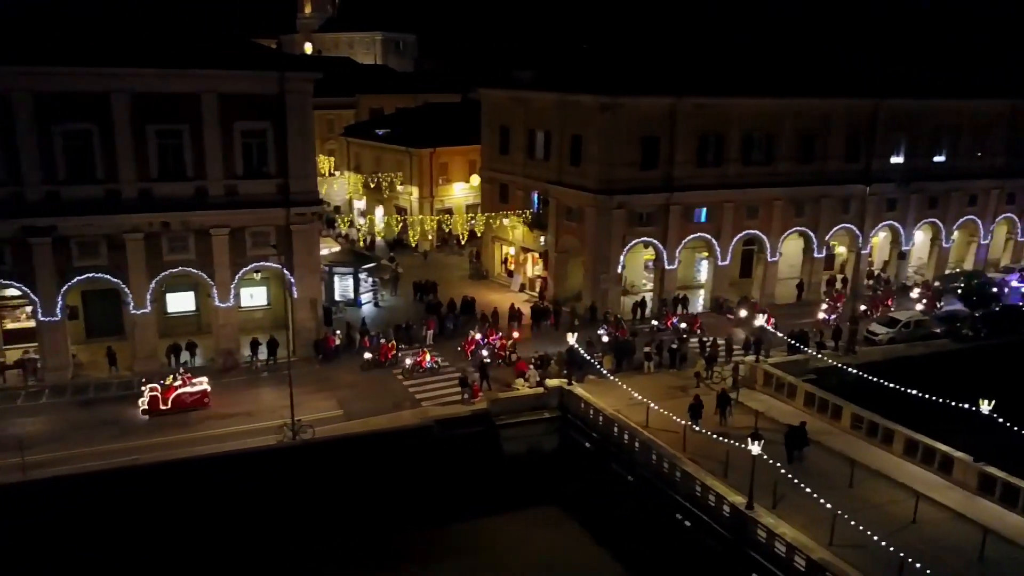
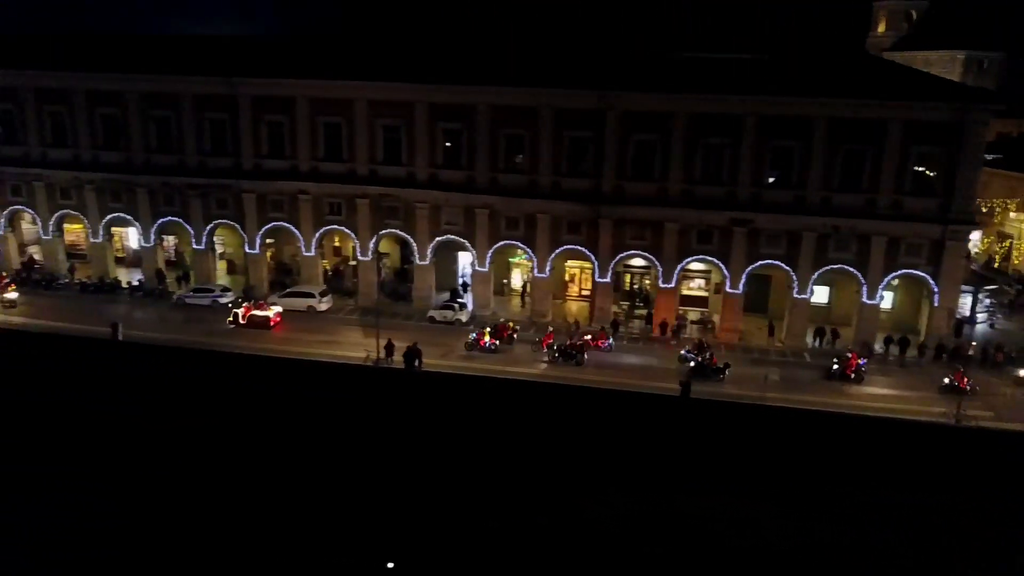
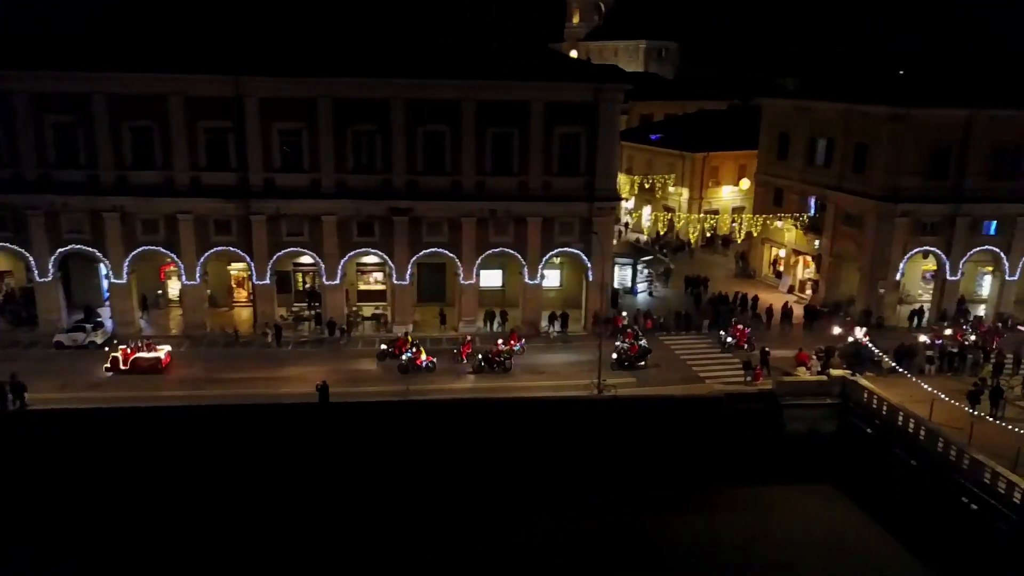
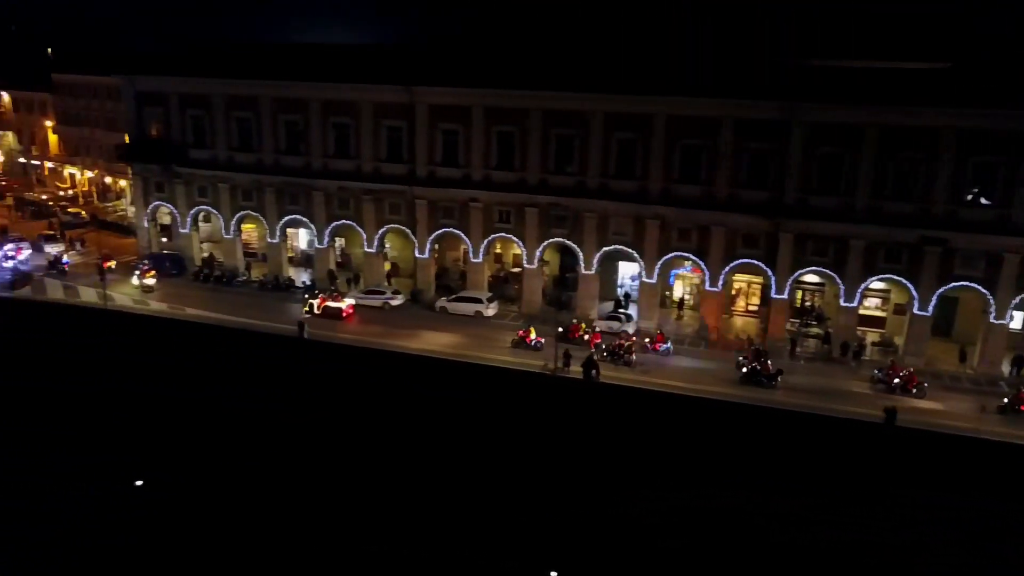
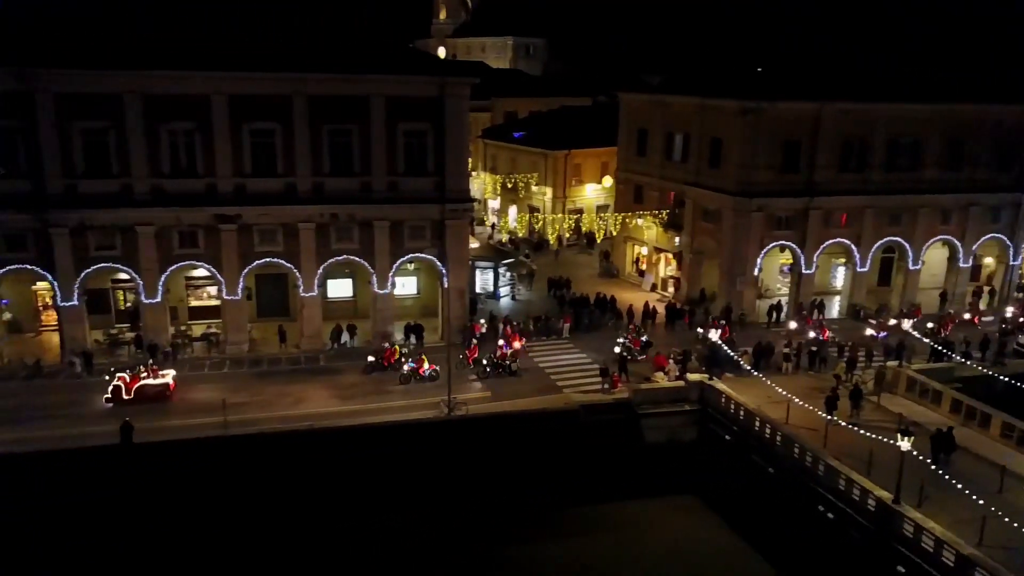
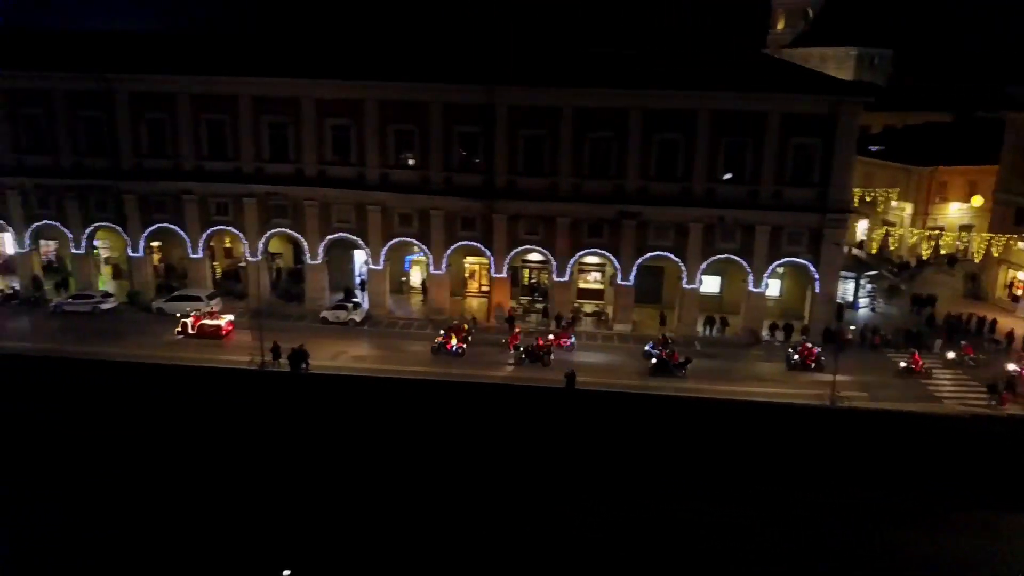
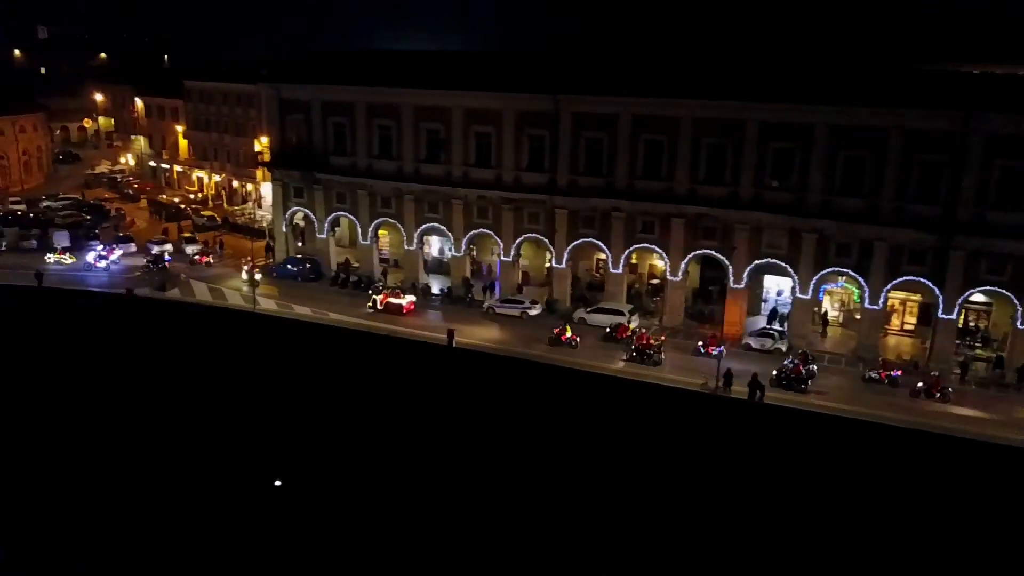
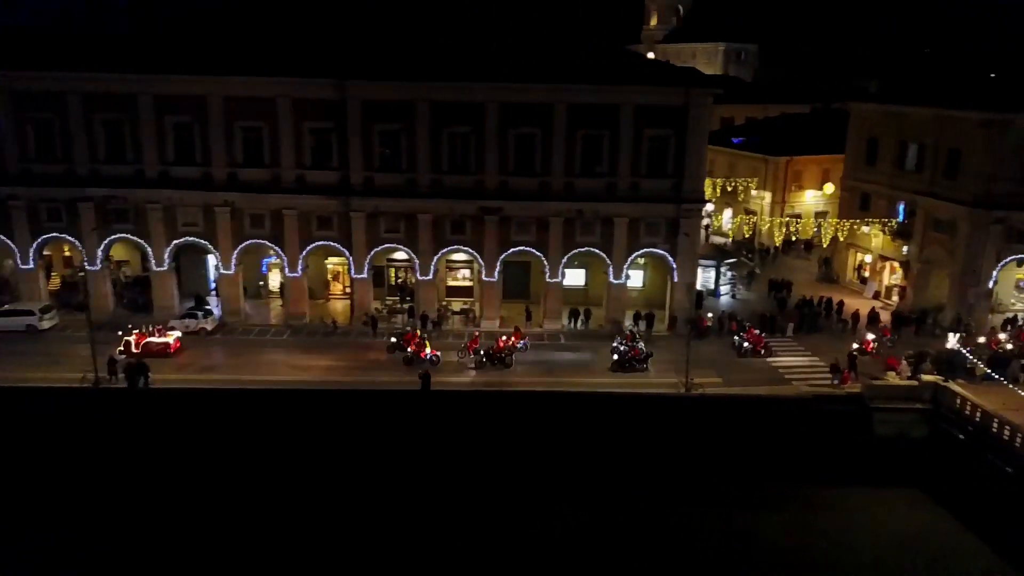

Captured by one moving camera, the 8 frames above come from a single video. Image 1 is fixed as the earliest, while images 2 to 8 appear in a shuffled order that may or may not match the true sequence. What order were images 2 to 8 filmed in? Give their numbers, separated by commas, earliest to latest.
5, 3, 8, 6, 2, 4, 7
